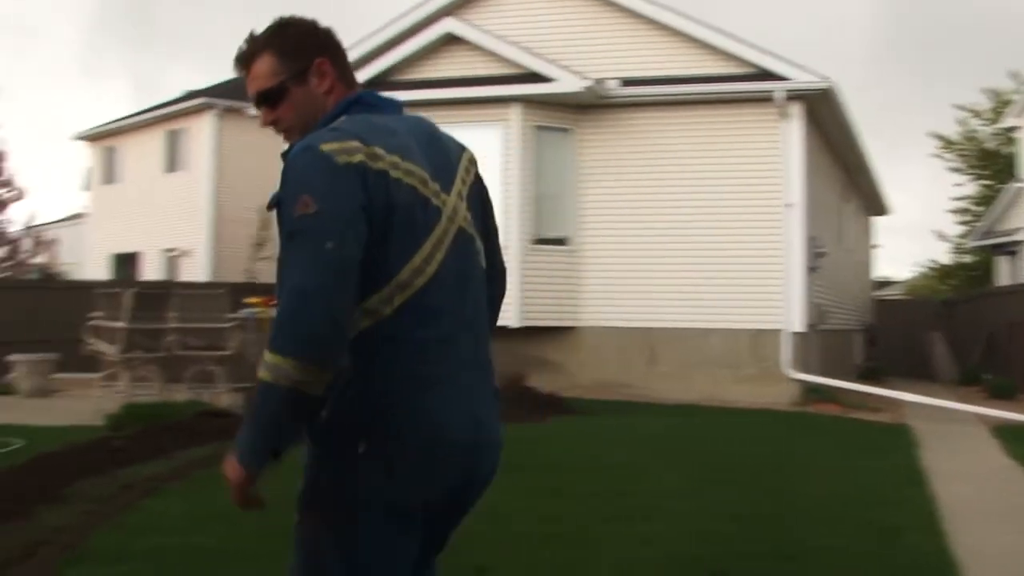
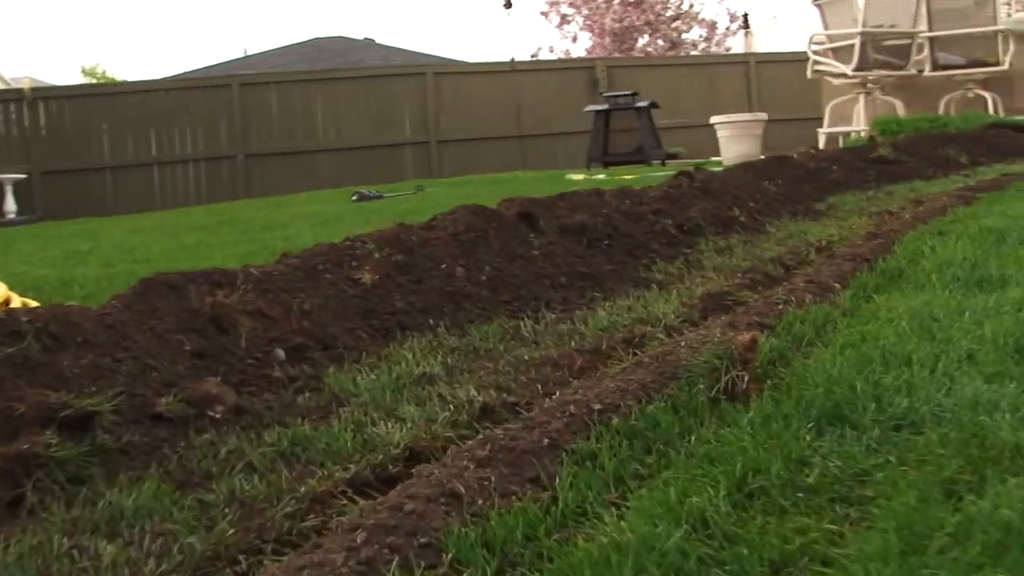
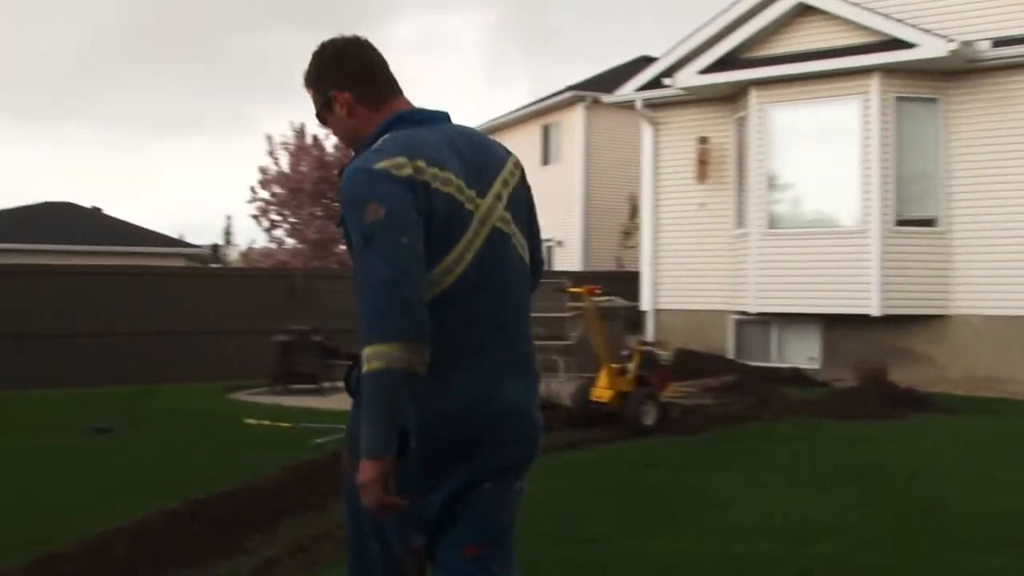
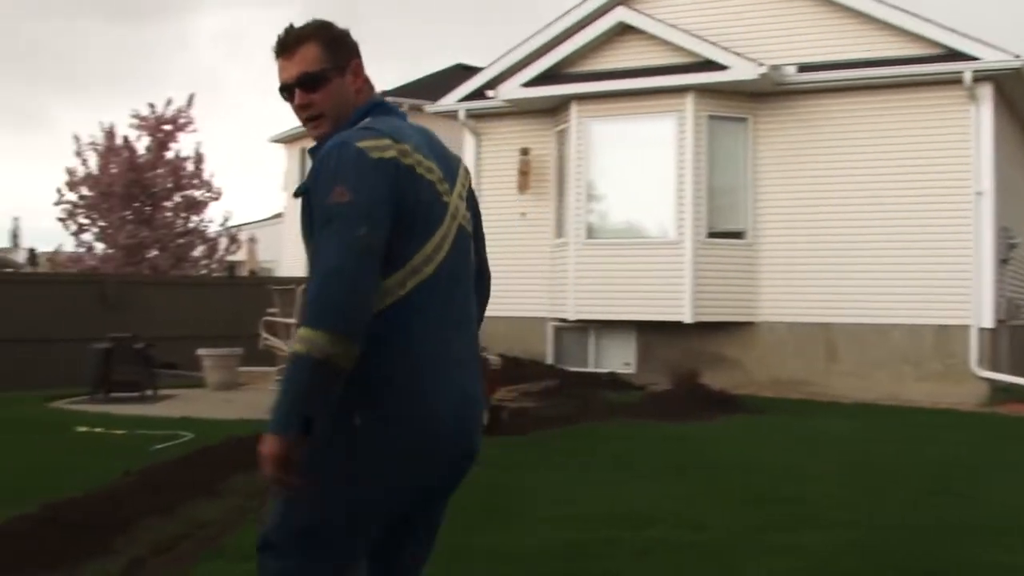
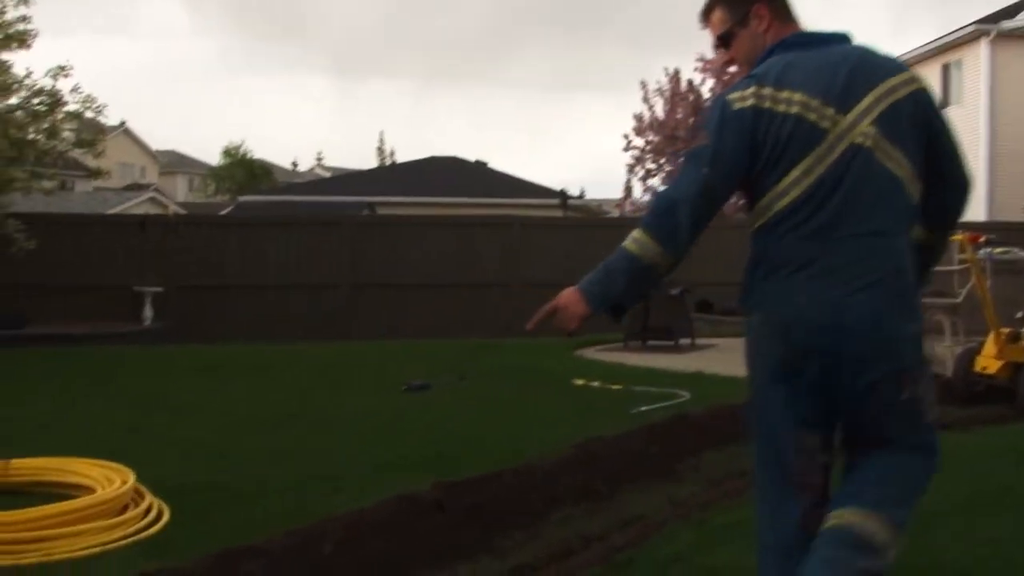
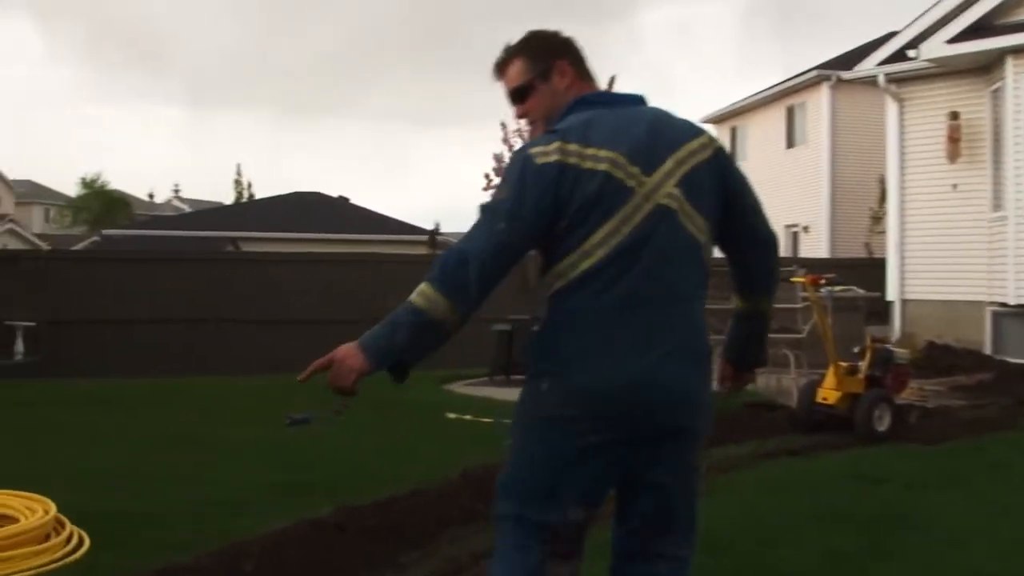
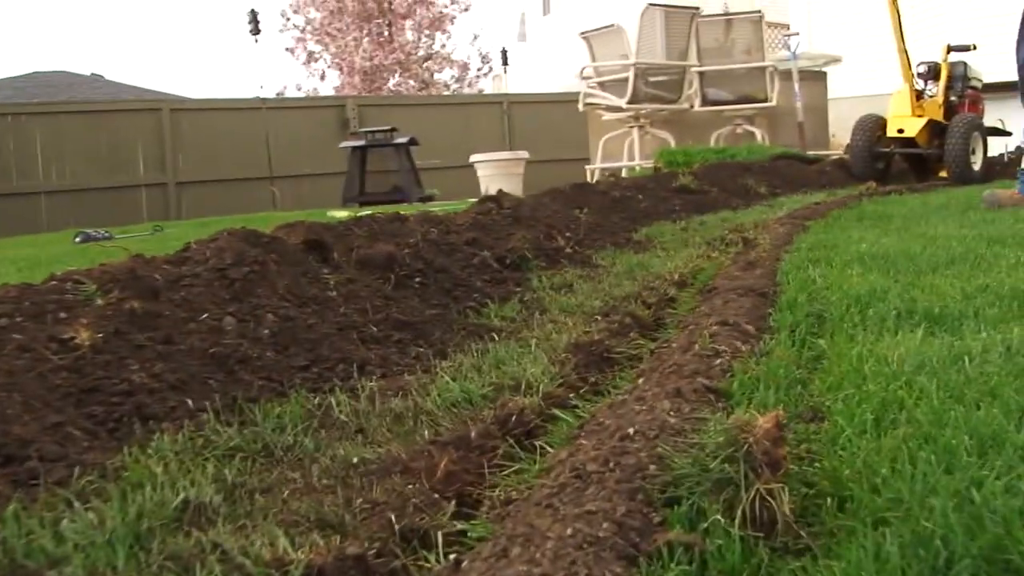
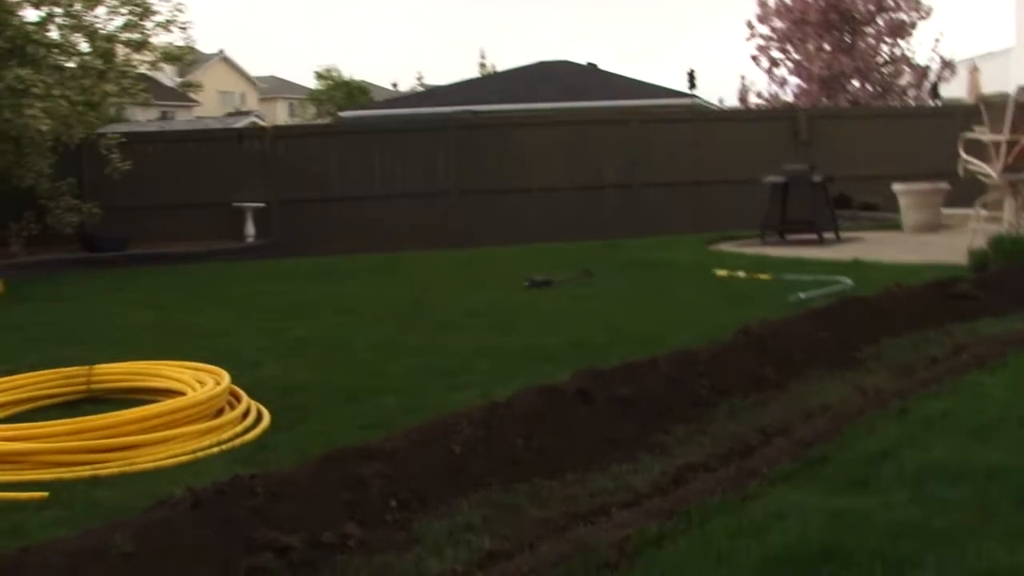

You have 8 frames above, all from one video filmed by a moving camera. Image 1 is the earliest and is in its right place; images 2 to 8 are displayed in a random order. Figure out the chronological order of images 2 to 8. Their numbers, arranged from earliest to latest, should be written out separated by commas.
4, 3, 6, 5, 8, 2, 7
